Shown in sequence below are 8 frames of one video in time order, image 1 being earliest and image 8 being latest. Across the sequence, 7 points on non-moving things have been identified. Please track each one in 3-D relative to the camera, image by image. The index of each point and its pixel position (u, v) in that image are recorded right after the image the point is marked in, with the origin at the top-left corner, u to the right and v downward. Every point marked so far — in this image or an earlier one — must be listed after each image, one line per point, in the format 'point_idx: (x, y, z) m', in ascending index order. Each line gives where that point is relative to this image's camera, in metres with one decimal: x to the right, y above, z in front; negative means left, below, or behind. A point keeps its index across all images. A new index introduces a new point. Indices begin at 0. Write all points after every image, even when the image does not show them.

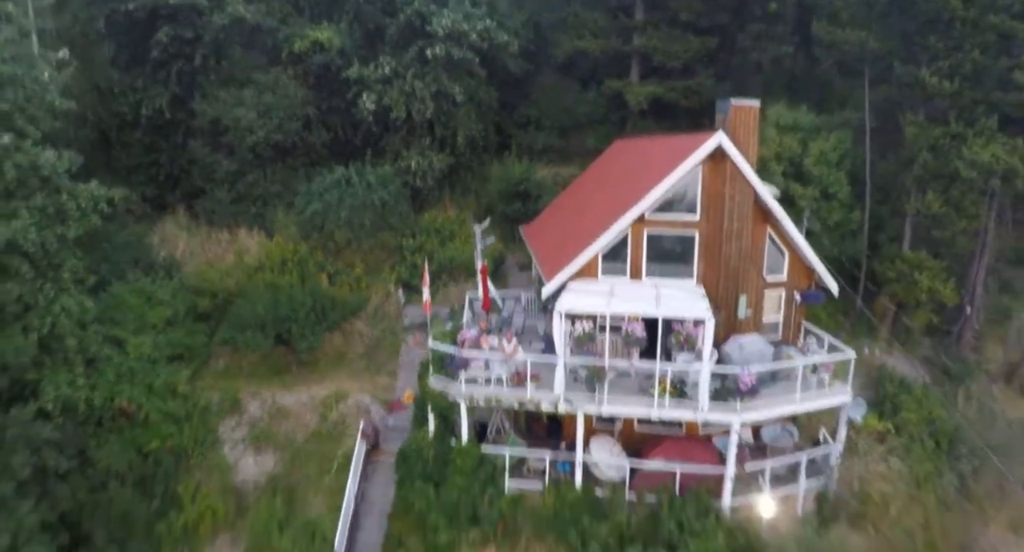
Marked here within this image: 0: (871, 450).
0: (+8.3, -4.1, +14.6) m
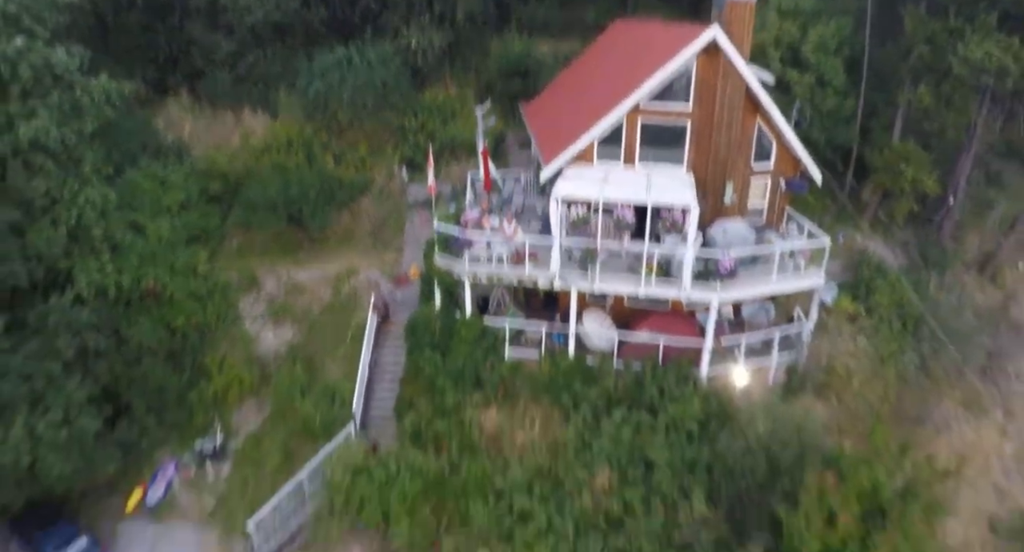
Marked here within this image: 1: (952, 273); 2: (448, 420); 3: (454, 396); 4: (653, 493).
0: (+8.3, -1.3, +15.8) m
1: (+13.7, +0.2, +19.0) m
2: (-1.4, -3.1, +13.7) m
3: (-1.3, -2.6, +13.9) m
4: (+2.8, -4.4, +12.6) m
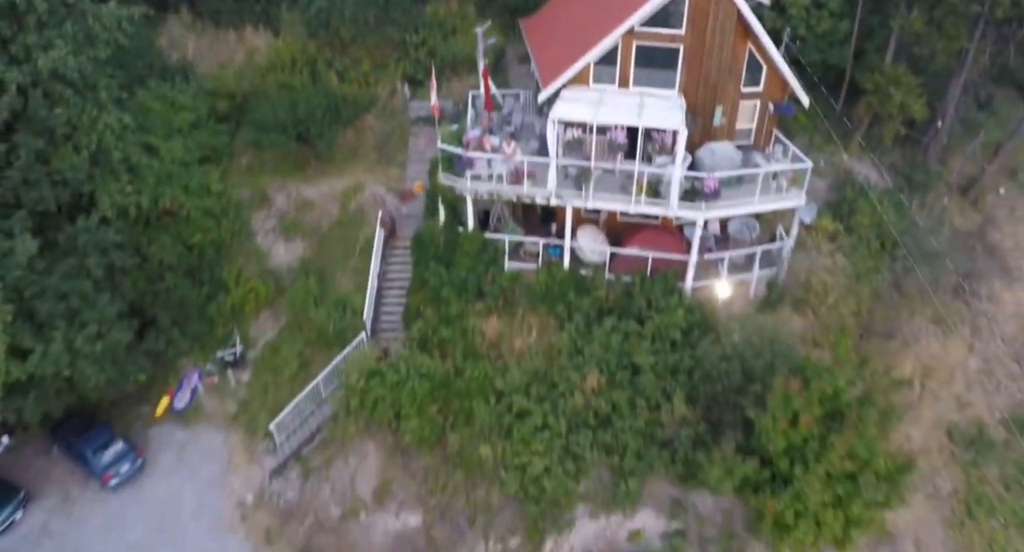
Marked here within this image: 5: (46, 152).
0: (+8.3, +0.8, +16.7) m
1: (+13.7, +2.6, +19.7) m
2: (-1.4, -1.2, +14.8) m
3: (-1.3, -0.7, +15.0) m
4: (+2.8, -2.6, +13.8) m
5: (-11.0, +2.8, +14.5) m
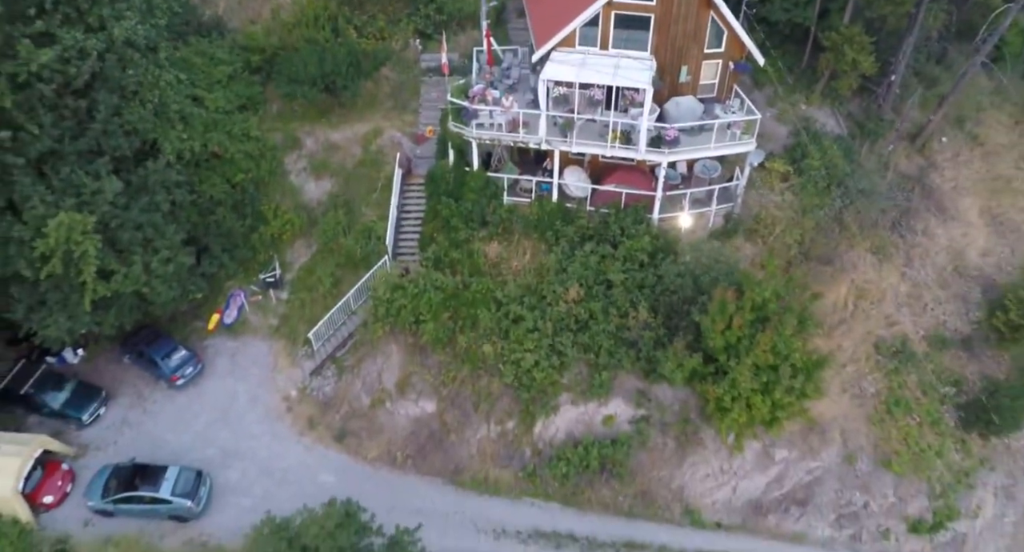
0: (+8.2, +2.9, +19.4) m
1: (+13.7, +4.9, +22.3) m
2: (-1.5, +0.8, +17.8) m
3: (-1.4, +1.3, +17.9) m
4: (+2.7, -0.8, +16.9) m
5: (-11.0, +4.8, +17.2) m
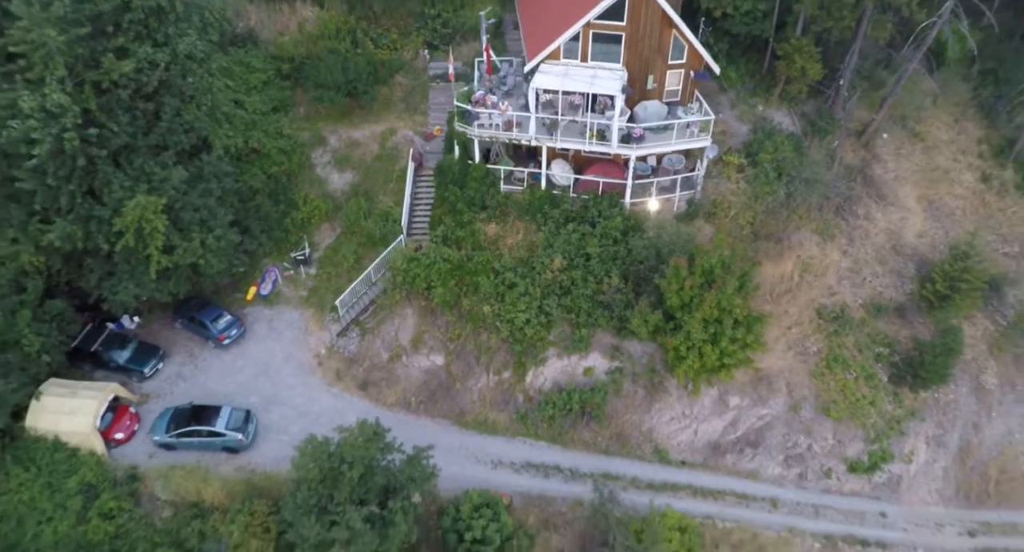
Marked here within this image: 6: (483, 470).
0: (+8.1, +3.7, +22.7) m
1: (+13.5, +5.8, +25.5) m
2: (-1.6, +1.6, +21.1) m
3: (-1.5, +2.2, +21.2) m
4: (+2.6, +0.1, +20.2) m
5: (-11.2, +5.6, +20.5) m
6: (-0.9, -6.2, +19.5) m
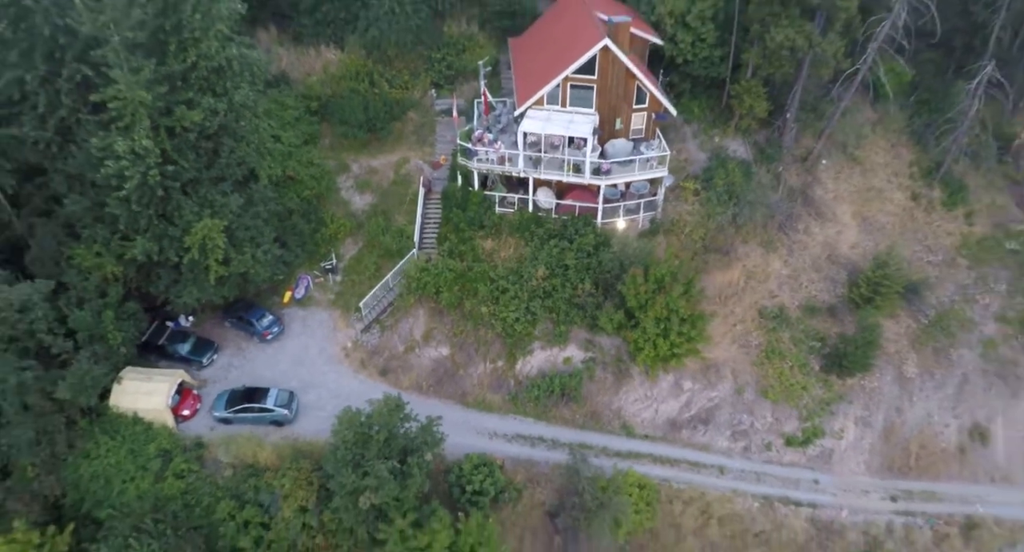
0: (+7.8, +3.5, +27.2) m
1: (+13.2, +5.5, +30.1) m
2: (-1.9, +1.3, +25.6) m
3: (-1.9, +1.9, +25.7) m
4: (+2.3, -0.2, +24.7) m
5: (-11.5, +5.4, +25.1) m
6: (-1.2, -6.5, +24.1) m
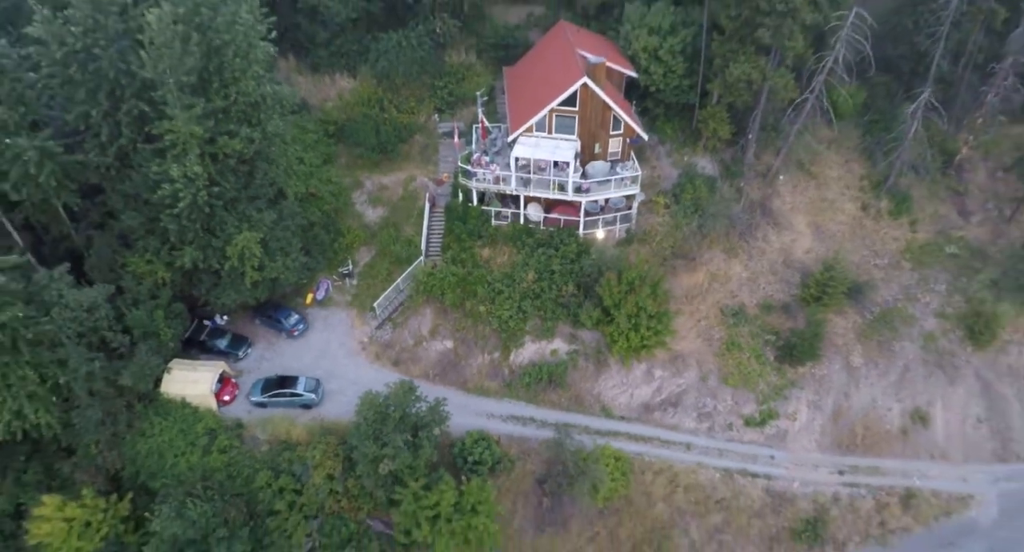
0: (+7.5, +3.3, +31.3) m
1: (+12.9, +5.4, +34.2) m
2: (-2.2, +1.2, +29.7) m
3: (-2.1, +1.7, +29.8) m
4: (+2.0, -0.3, +28.8) m
5: (-11.8, +5.1, +29.1) m
6: (-1.5, -6.7, +28.1) m
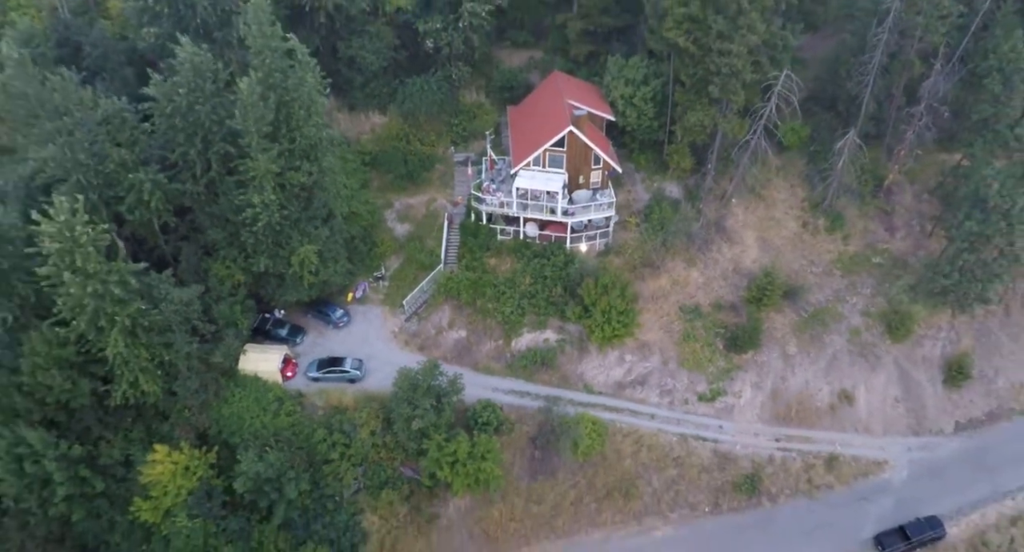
0: (+7.6, +3.0, +39.1) m
1: (+13.0, +5.0, +41.9) m
2: (-2.2, +0.9, +37.5) m
3: (-2.1, +1.5, +37.6) m
4: (+2.1, -0.6, +36.6) m
5: (-11.7, +5.0, +37.0) m
6: (-1.5, -6.9, +36.0) m
